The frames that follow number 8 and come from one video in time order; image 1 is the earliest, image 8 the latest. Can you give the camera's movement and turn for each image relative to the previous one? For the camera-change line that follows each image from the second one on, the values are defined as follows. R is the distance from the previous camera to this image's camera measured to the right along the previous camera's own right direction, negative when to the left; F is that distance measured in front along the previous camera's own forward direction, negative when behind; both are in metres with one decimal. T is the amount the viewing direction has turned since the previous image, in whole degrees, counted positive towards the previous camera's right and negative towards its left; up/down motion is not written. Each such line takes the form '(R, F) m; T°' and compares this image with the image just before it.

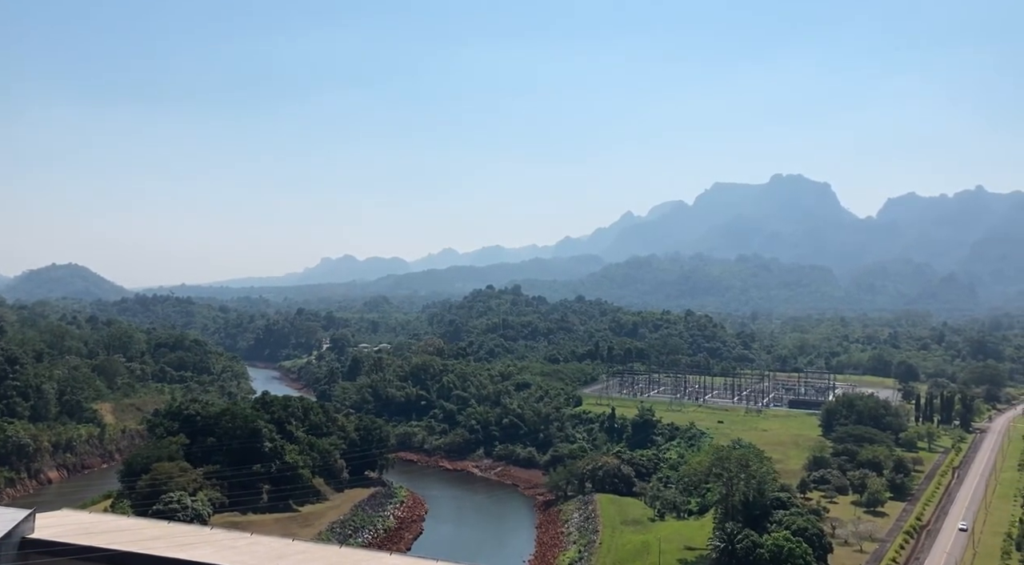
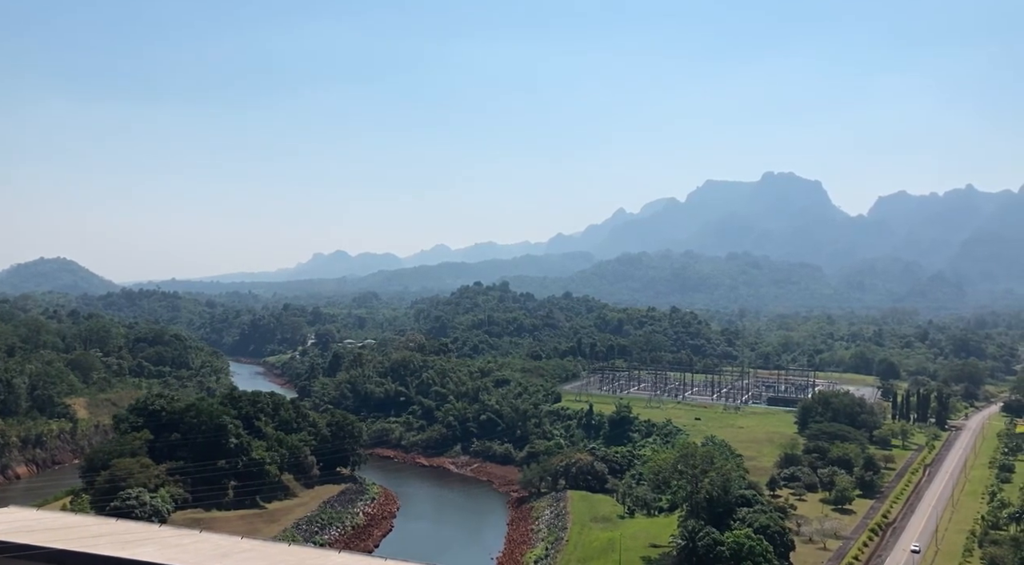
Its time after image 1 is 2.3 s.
(+1.1, +0.1) m; +1°
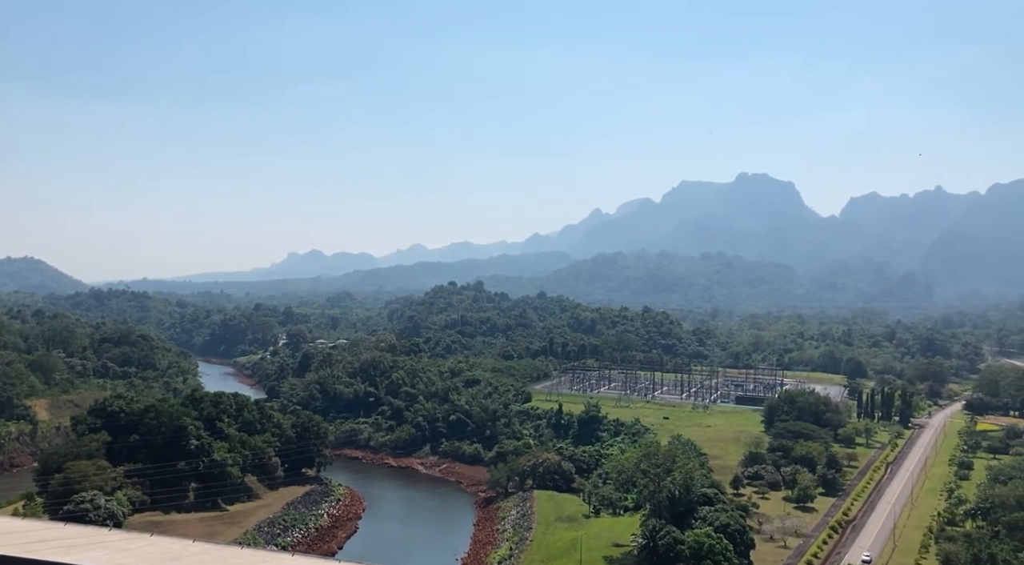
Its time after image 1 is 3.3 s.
(+0.5, 0.0) m; +2°
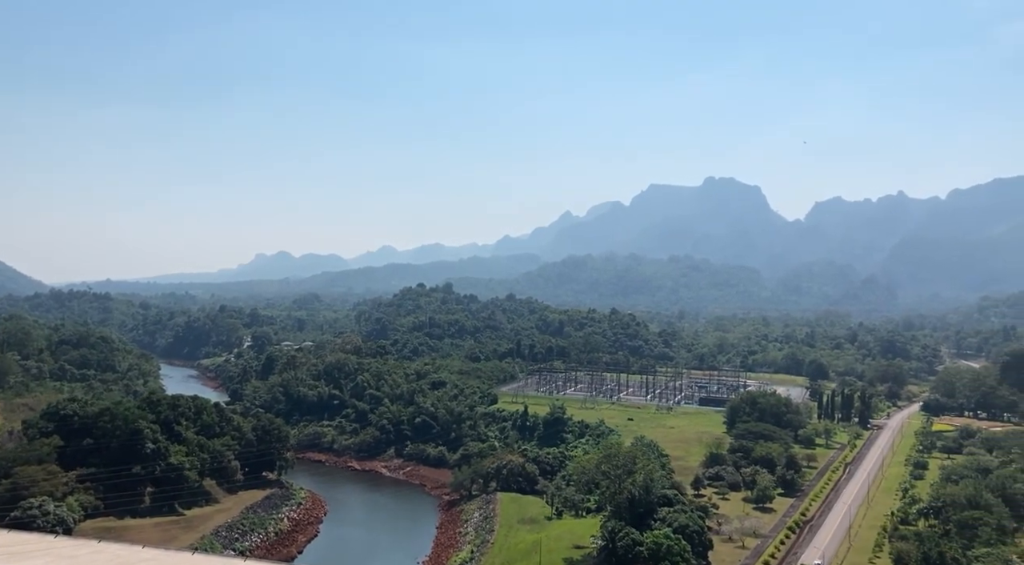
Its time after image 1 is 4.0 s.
(+0.4, -0.1) m; +2°
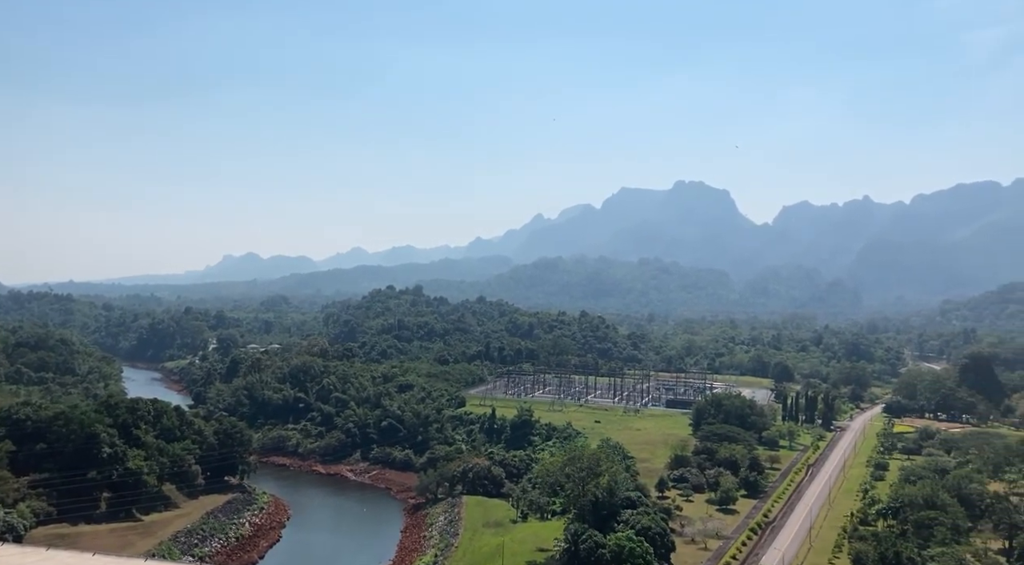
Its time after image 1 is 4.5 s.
(+0.3, +0.1) m; +2°
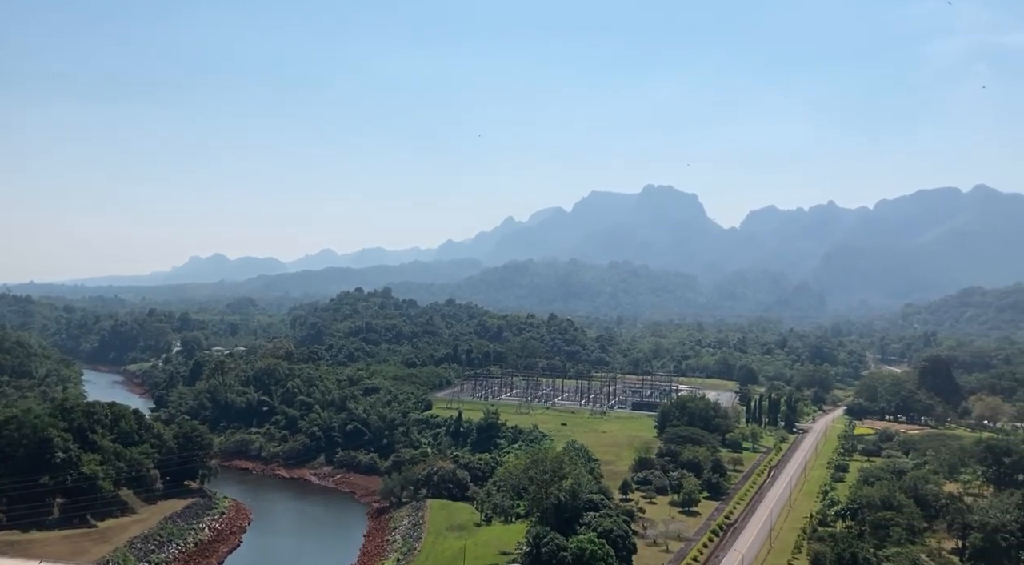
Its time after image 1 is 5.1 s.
(+0.3, +0.1) m; +2°
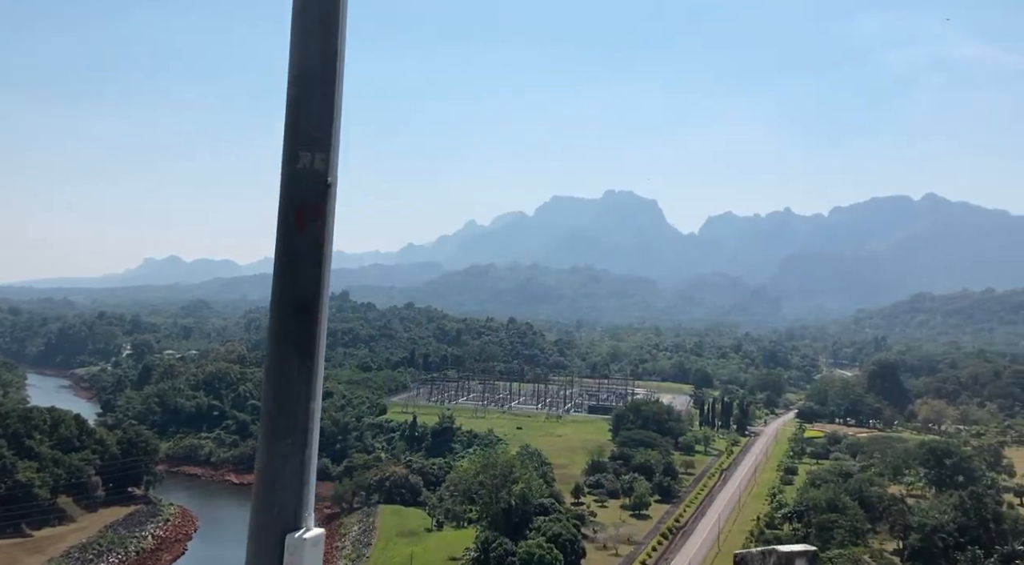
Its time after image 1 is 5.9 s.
(+0.5, +0.3) m; +3°
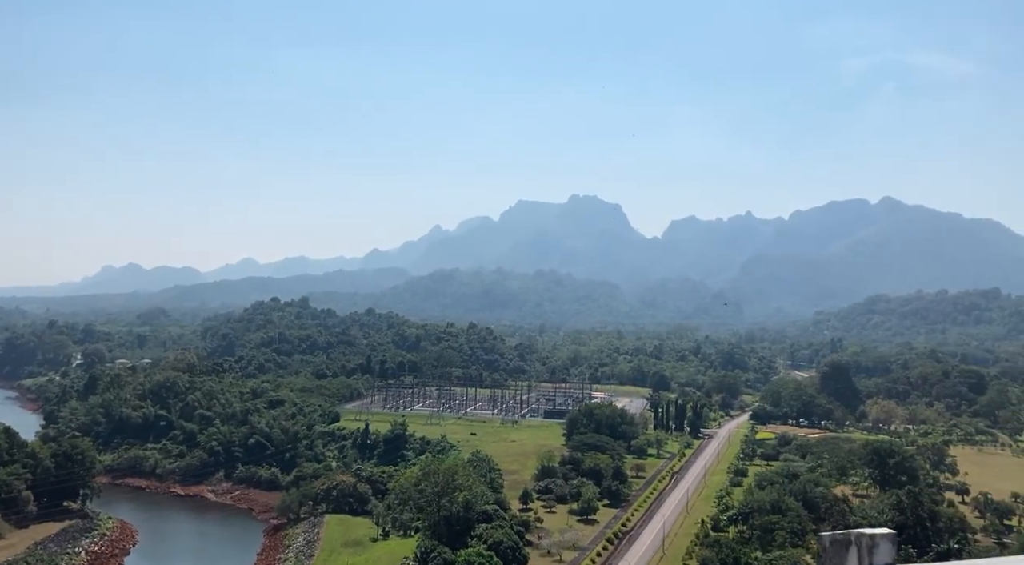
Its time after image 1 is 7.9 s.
(+1.0, +0.6) m; +2°
